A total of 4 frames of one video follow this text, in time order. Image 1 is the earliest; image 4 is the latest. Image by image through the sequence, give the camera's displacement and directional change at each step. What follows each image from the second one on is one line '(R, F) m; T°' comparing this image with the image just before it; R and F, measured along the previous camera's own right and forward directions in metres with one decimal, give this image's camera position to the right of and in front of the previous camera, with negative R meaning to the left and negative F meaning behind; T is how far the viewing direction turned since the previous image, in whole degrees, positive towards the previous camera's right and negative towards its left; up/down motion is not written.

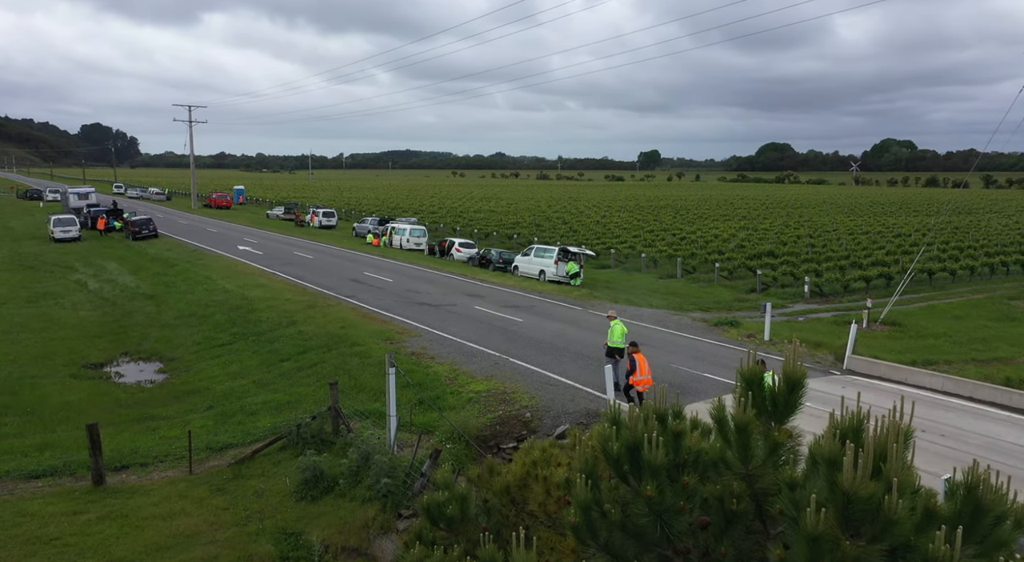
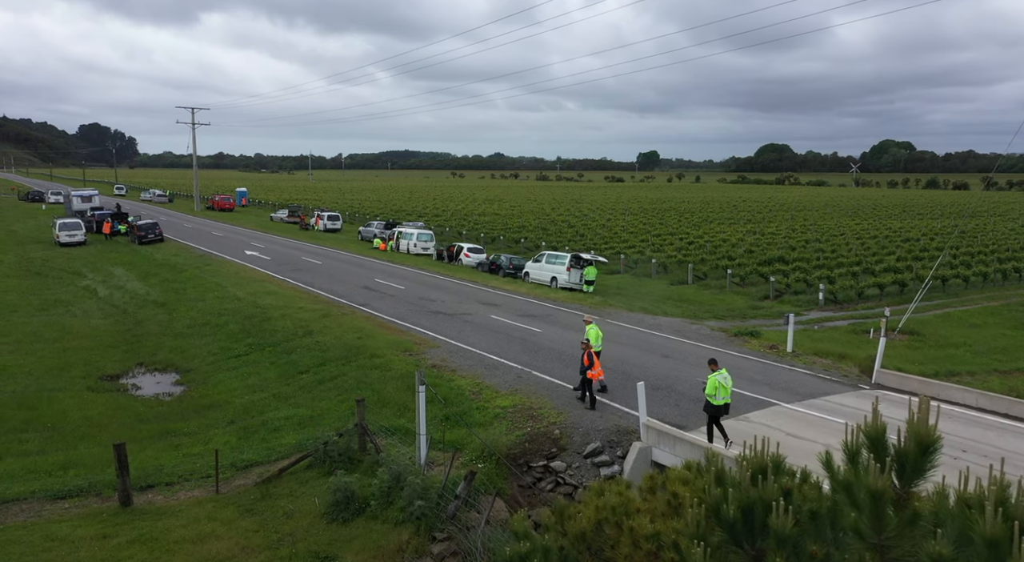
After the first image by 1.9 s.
(-0.5, +0.2) m; 0°
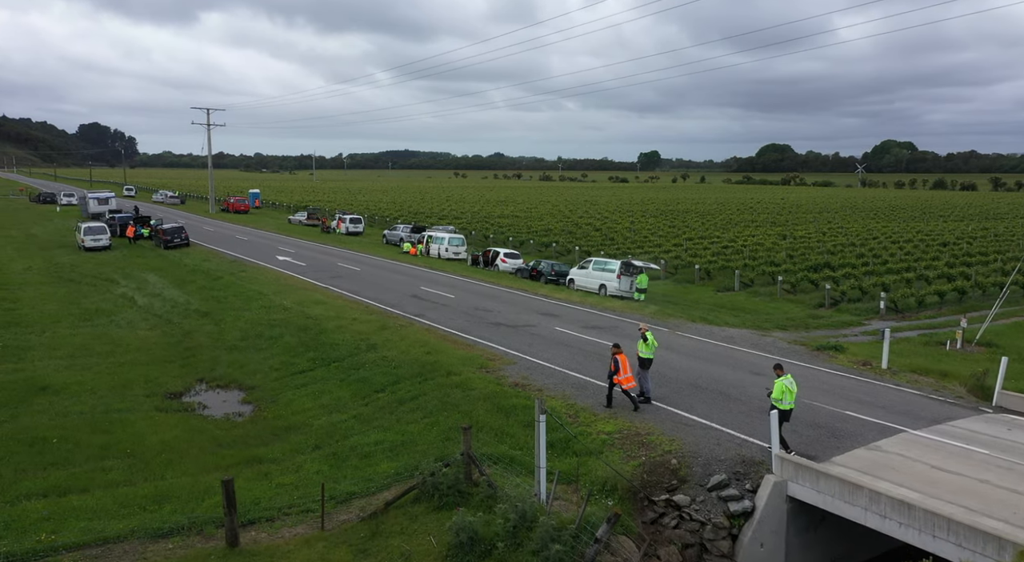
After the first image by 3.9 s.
(-1.9, +0.8) m; 0°
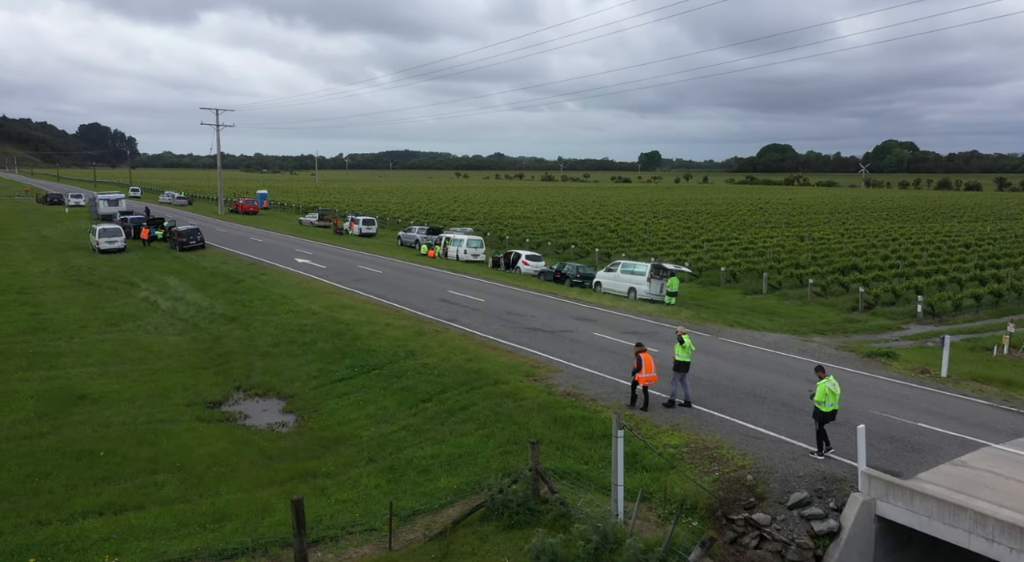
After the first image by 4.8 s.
(-1.1, +0.5) m; 0°
